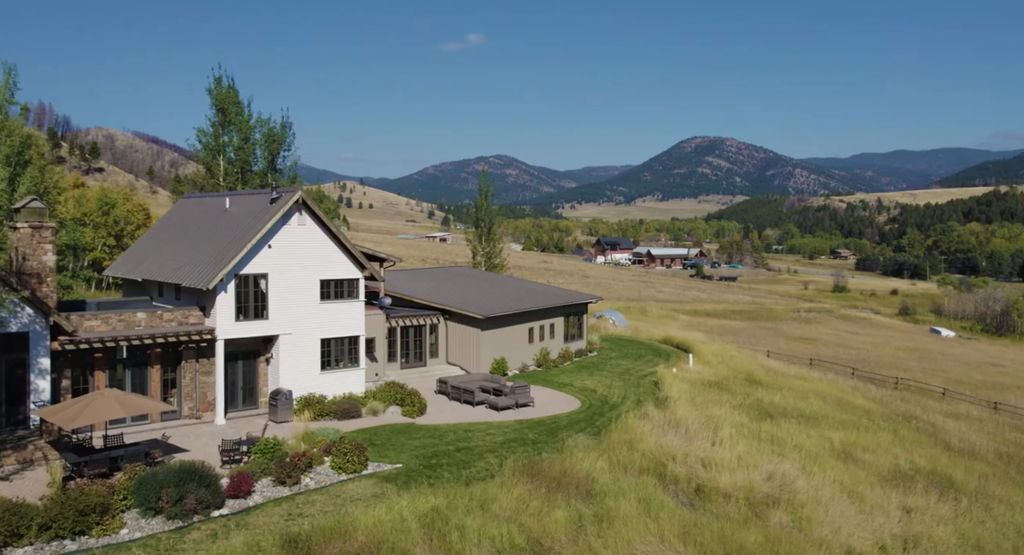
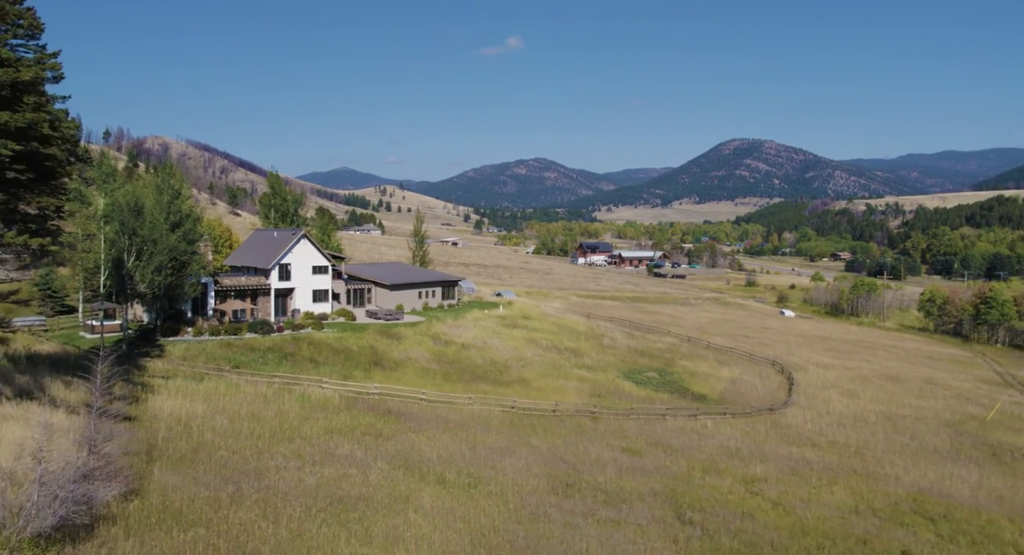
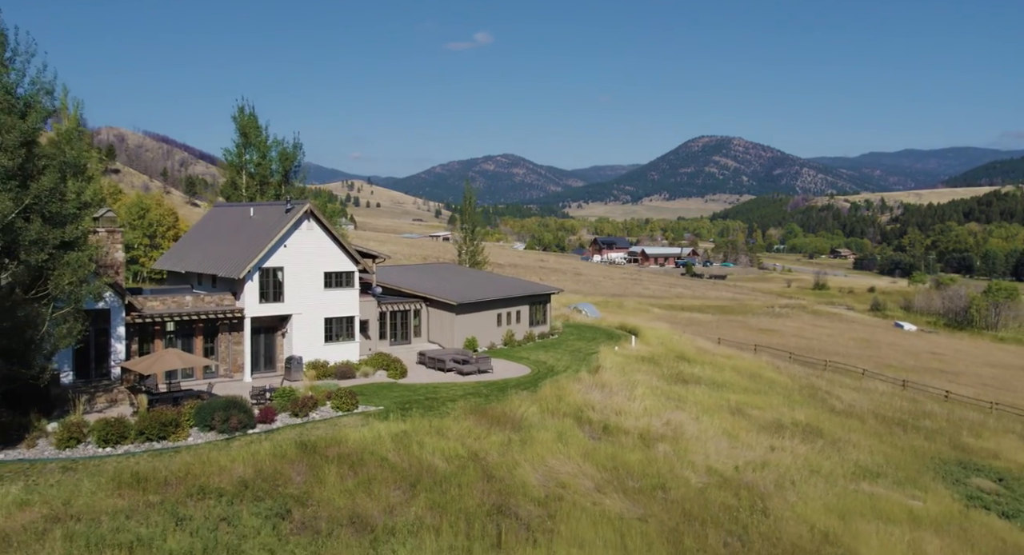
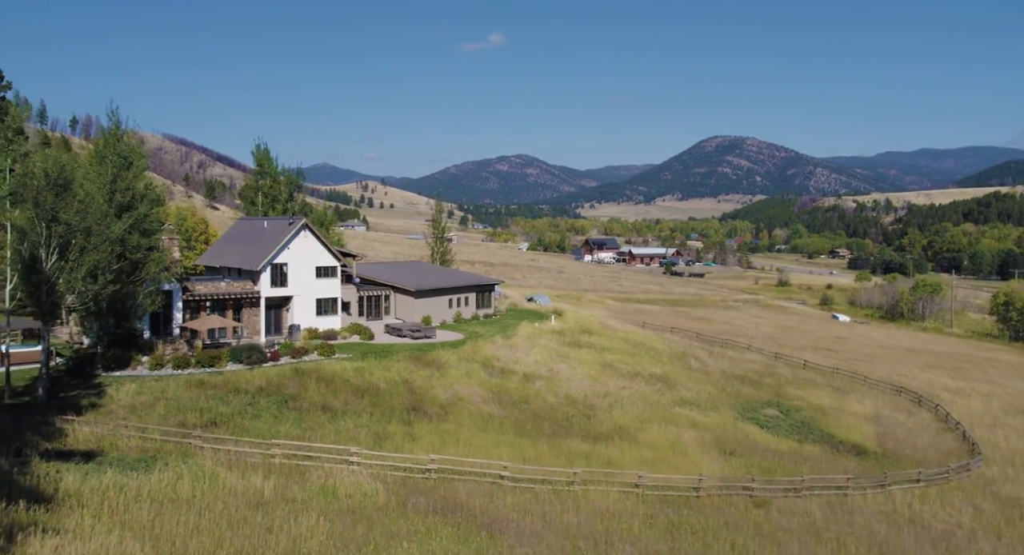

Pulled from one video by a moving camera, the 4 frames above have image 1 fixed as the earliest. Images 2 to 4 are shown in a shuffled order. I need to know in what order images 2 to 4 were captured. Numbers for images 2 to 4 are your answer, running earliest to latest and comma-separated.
3, 4, 2
